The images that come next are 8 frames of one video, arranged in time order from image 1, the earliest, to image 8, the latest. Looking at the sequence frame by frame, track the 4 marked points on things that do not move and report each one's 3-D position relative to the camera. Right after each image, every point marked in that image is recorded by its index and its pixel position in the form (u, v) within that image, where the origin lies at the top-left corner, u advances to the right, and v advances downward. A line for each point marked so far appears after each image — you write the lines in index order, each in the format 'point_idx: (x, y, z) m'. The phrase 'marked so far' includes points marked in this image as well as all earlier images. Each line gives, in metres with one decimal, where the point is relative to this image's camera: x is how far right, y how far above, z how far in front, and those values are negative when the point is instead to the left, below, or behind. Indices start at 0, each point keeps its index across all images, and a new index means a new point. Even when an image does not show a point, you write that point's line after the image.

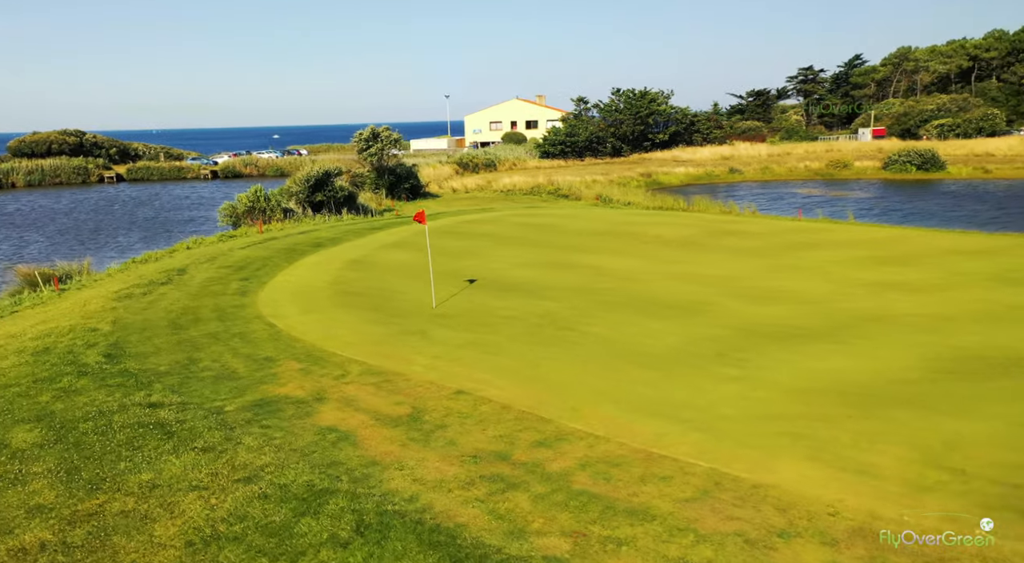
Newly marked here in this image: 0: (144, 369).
0: (-4.7, -1.1, +8.9) m
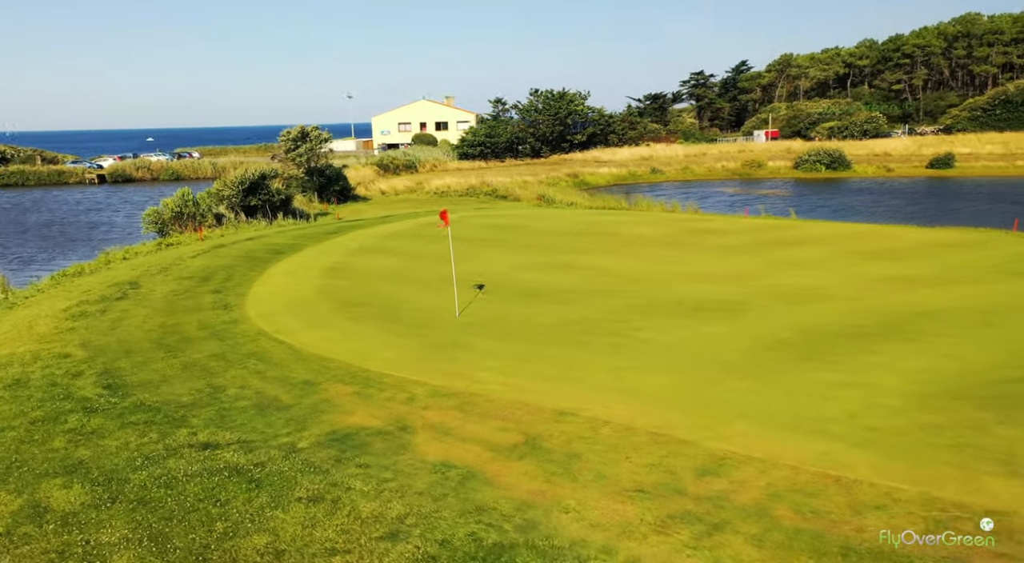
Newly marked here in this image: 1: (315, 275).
0: (-3.8, -1.3, +7.7) m
1: (-4.6, +0.2, +16.8) m
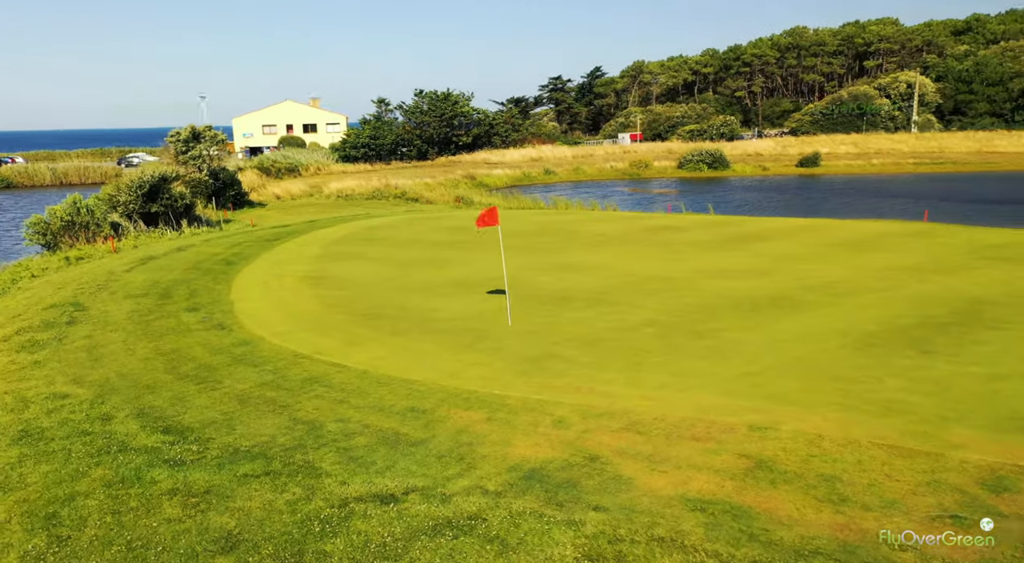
0: (-2.3, -1.5, +6.4) m
1: (-4.6, -0.1, +15.2) m
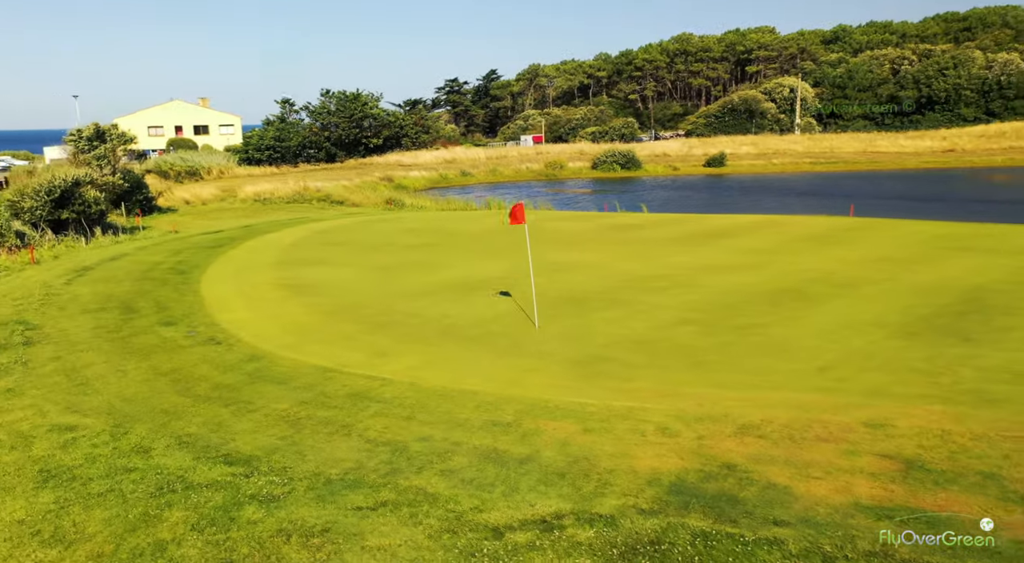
0: (-1.4, -1.5, +5.7) m
1: (-4.7, -0.3, +14.3) m
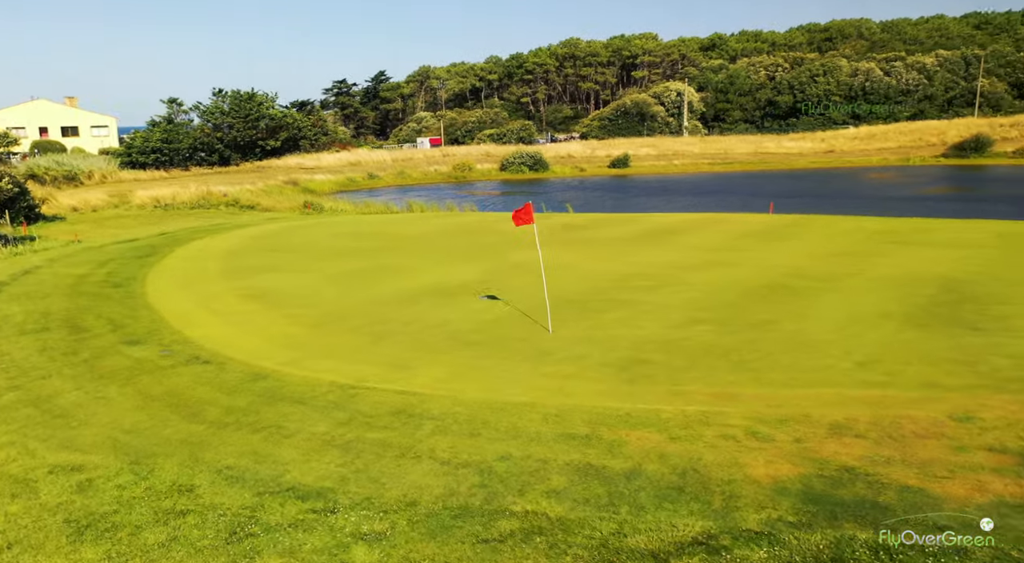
0: (-0.5, -1.6, +5.2) m
1: (-5.0, -0.5, +13.2) m
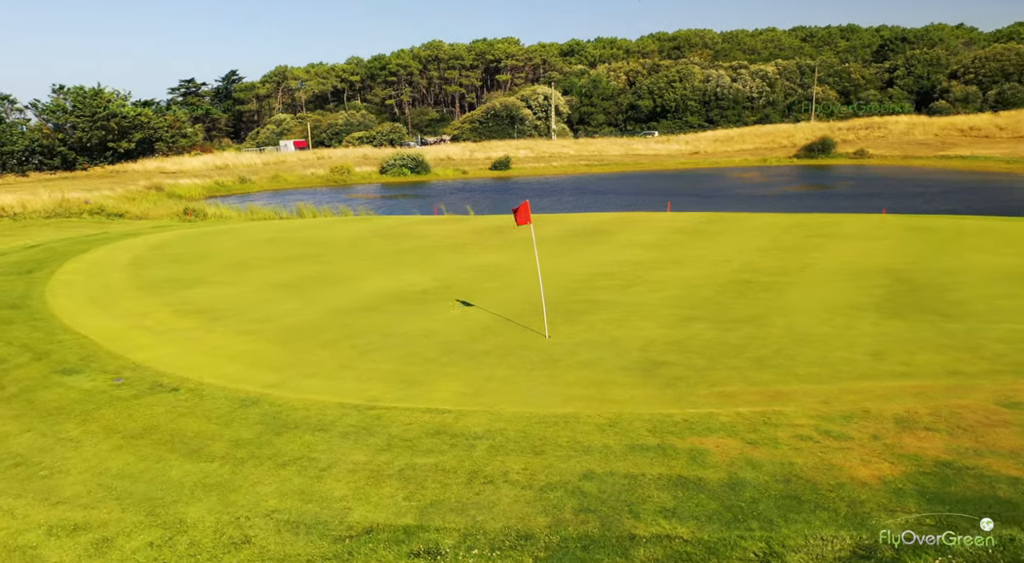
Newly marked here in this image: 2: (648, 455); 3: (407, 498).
0: (+0.3, -1.7, +4.7) m
1: (-5.5, -0.7, +11.9) m
2: (+1.0, -1.5, +5.8) m
3: (-0.8, -1.7, +5.3) m
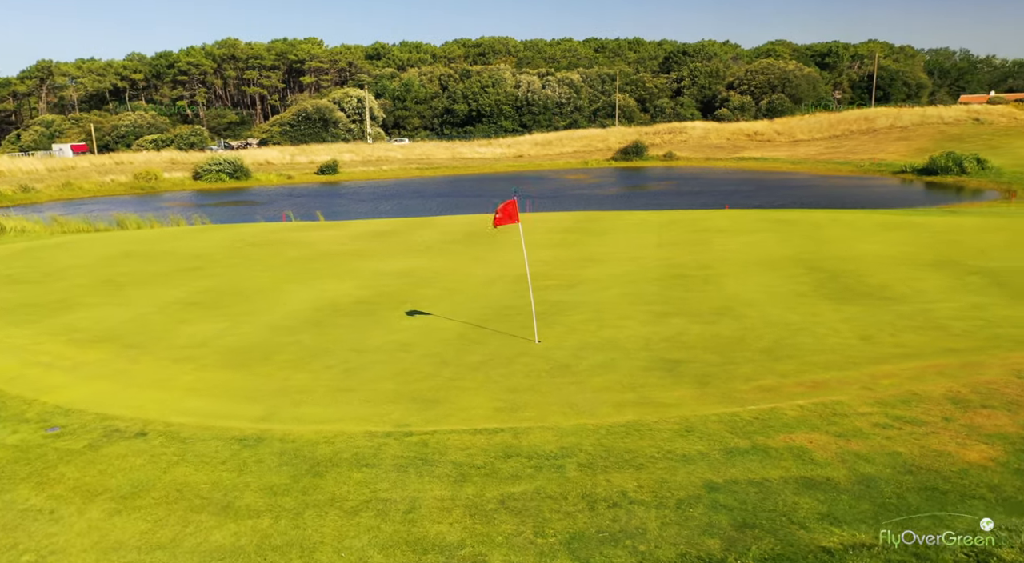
0: (+1.4, -1.7, +4.4) m
1: (-5.9, -1.0, +10.1) m
2: (+1.9, -1.4, +5.6) m
3: (+0.2, -1.7, +4.7) m
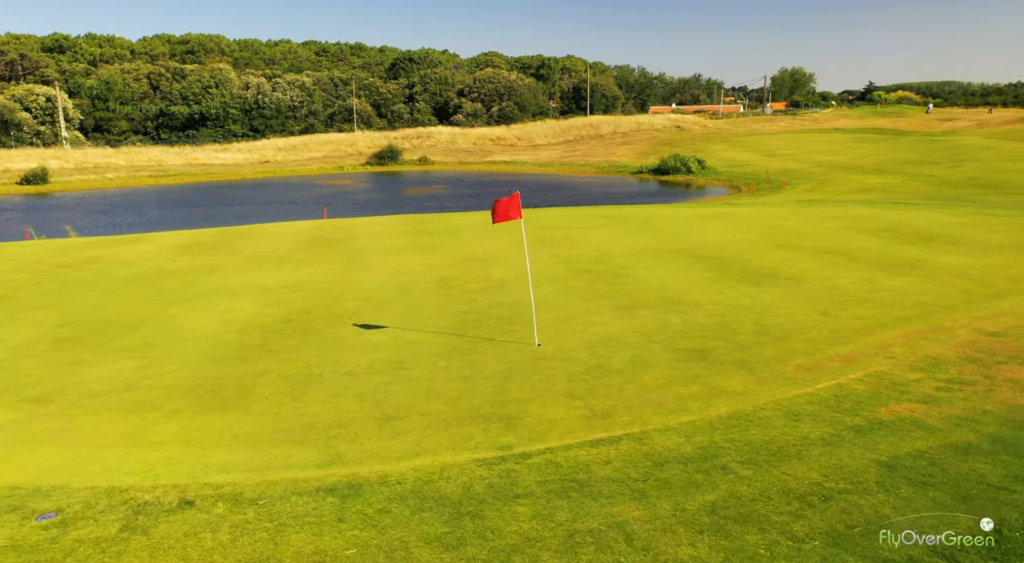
0: (+3.0, -1.6, +4.6) m
1: (-5.7, -1.4, +7.8) m
2: (+3.1, -1.3, +5.9) m
3: (+1.8, -1.7, +4.6) m
